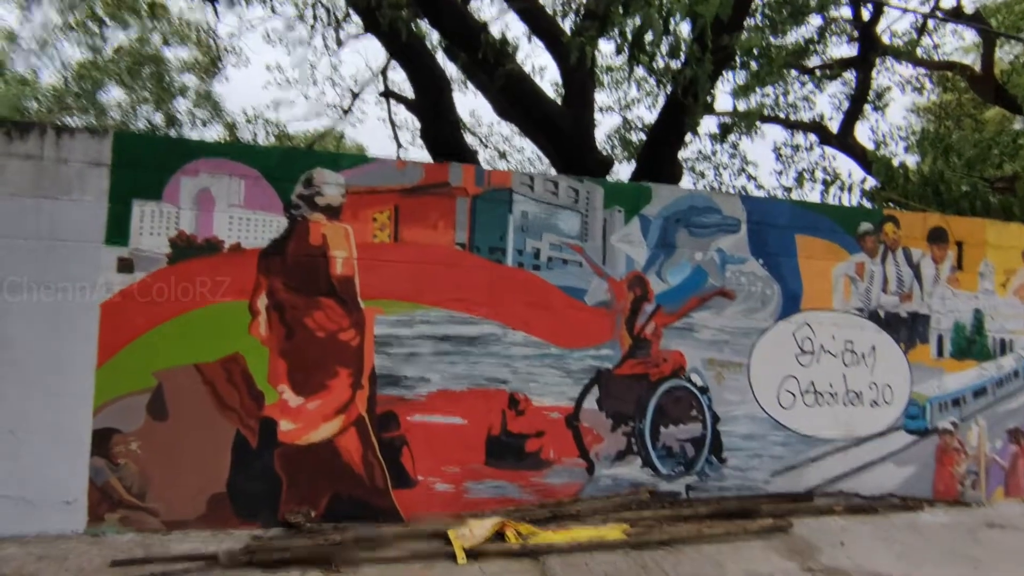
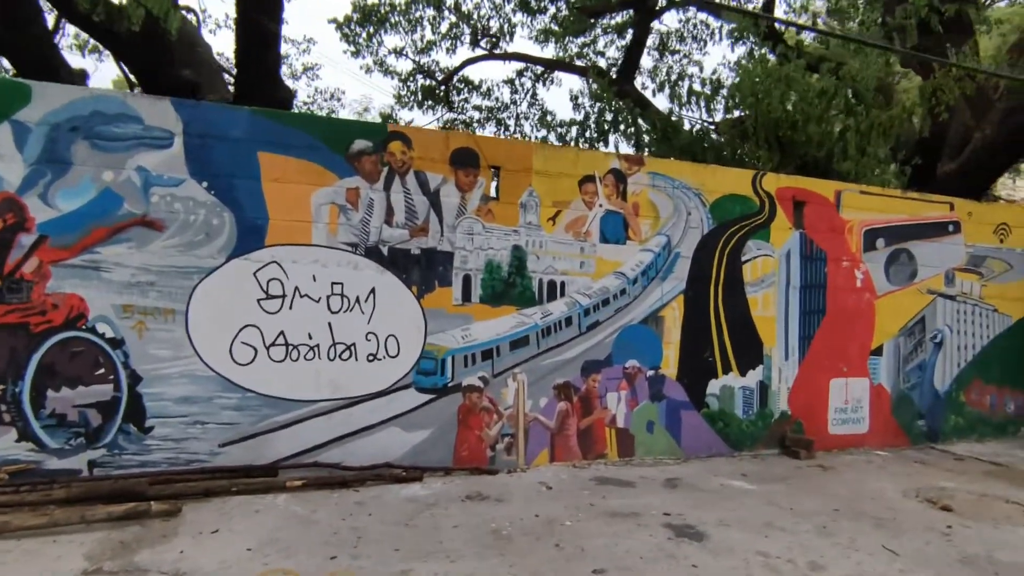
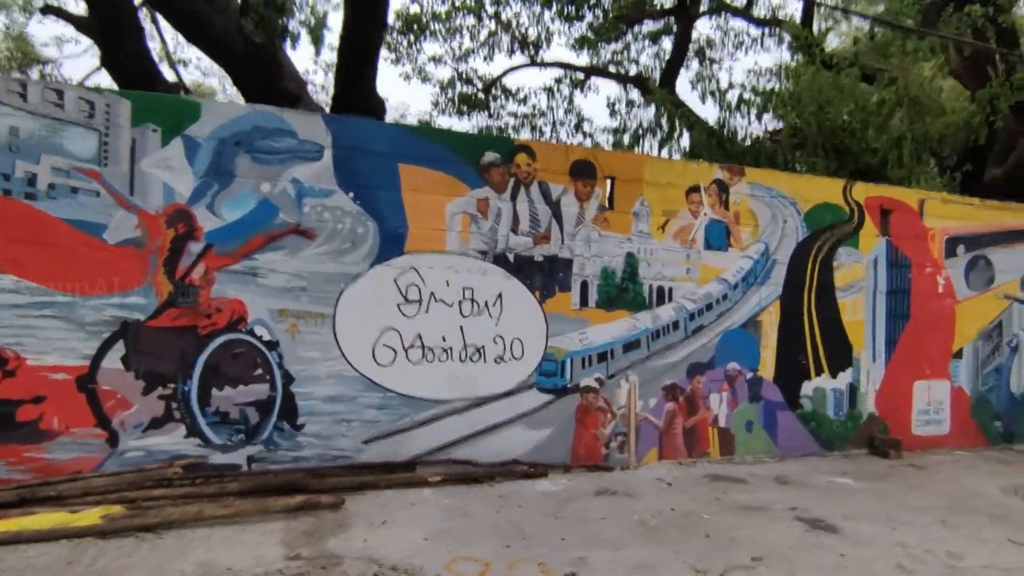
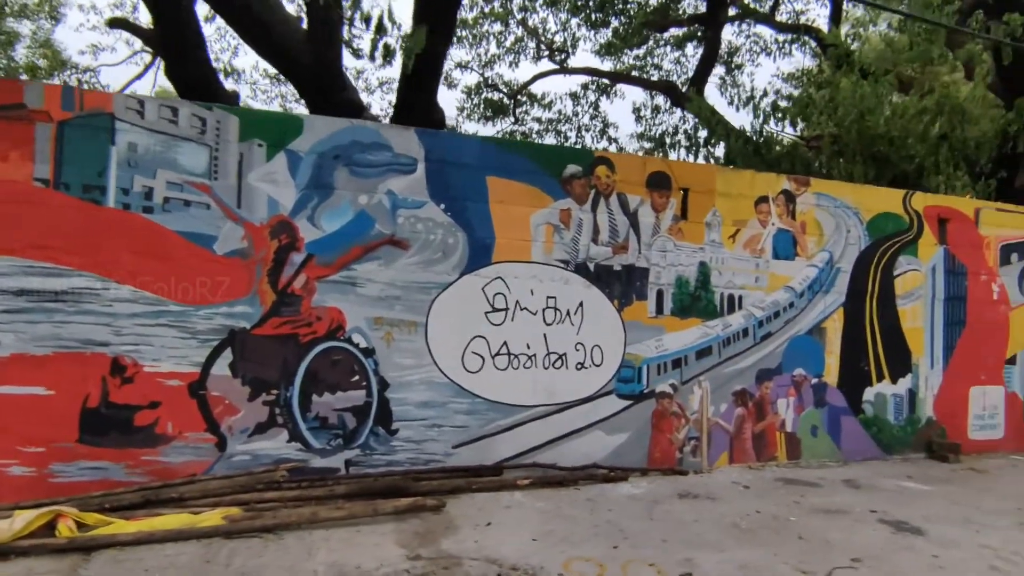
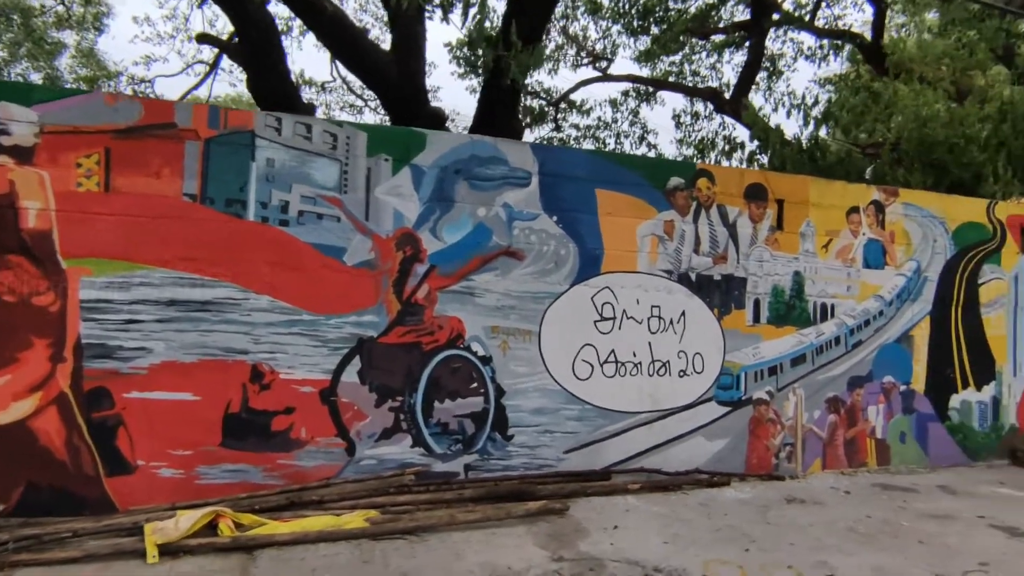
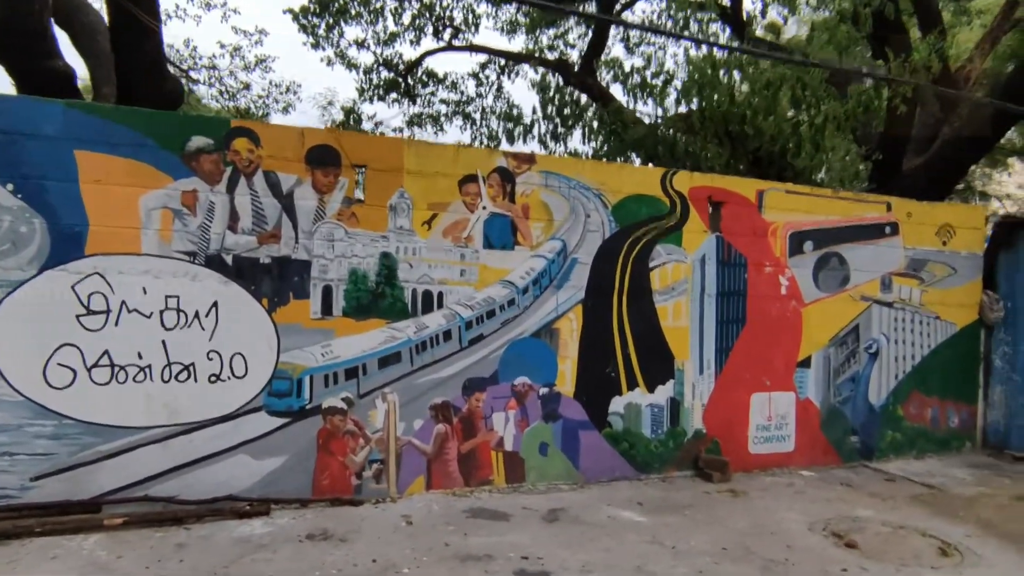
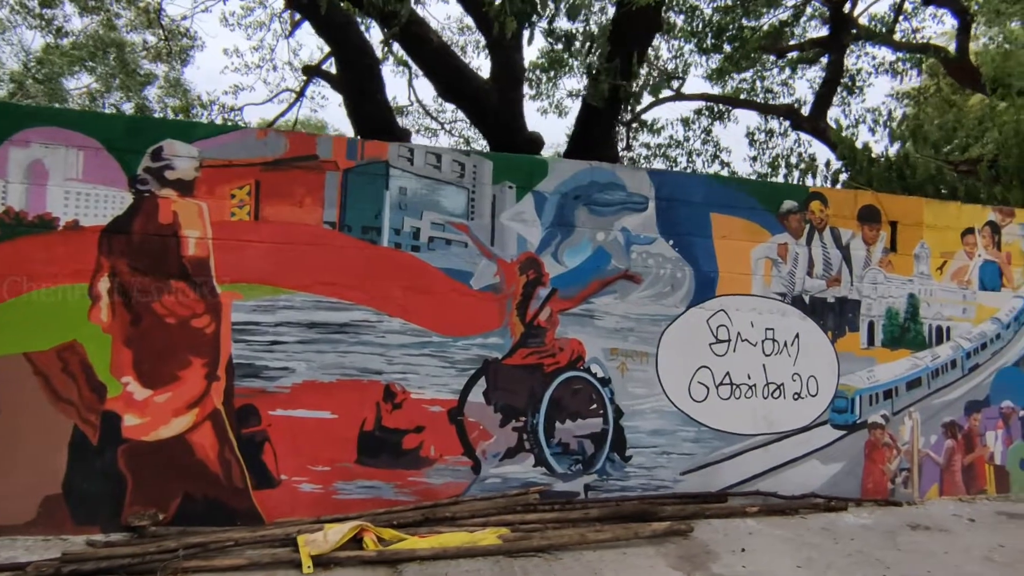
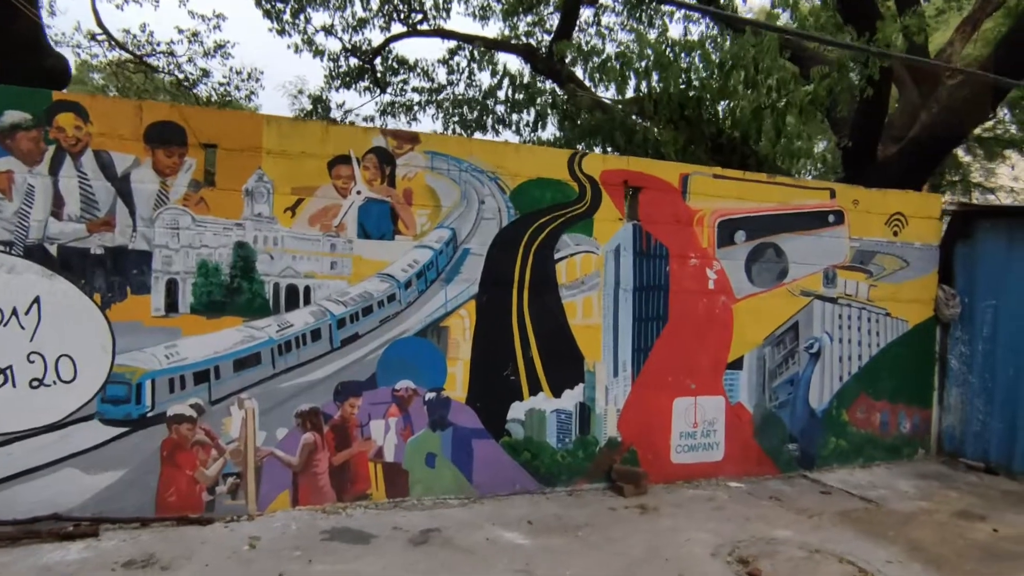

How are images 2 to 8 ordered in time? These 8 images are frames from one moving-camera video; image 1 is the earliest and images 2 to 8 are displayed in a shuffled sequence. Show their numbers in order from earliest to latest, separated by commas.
7, 5, 4, 3, 2, 6, 8
